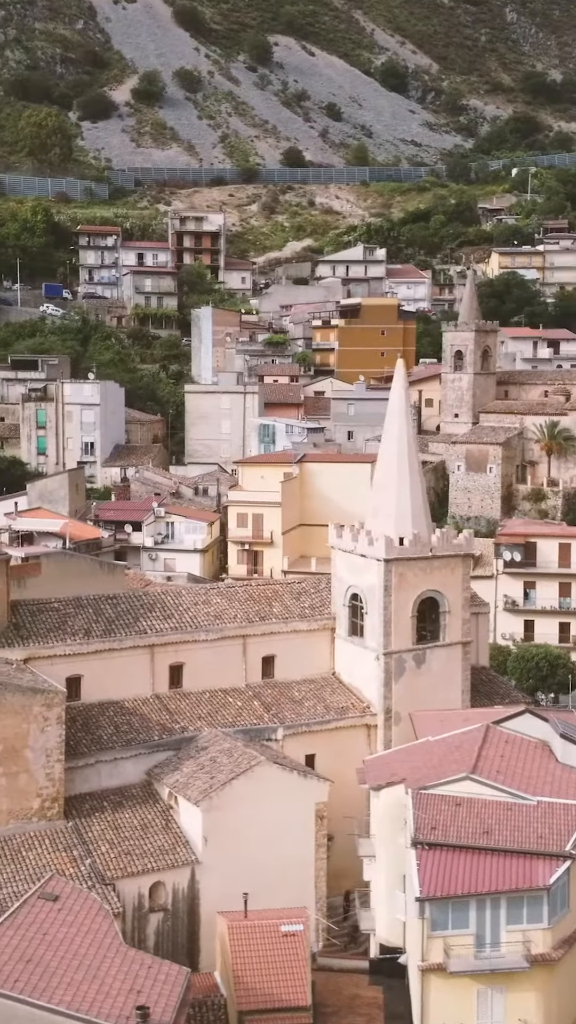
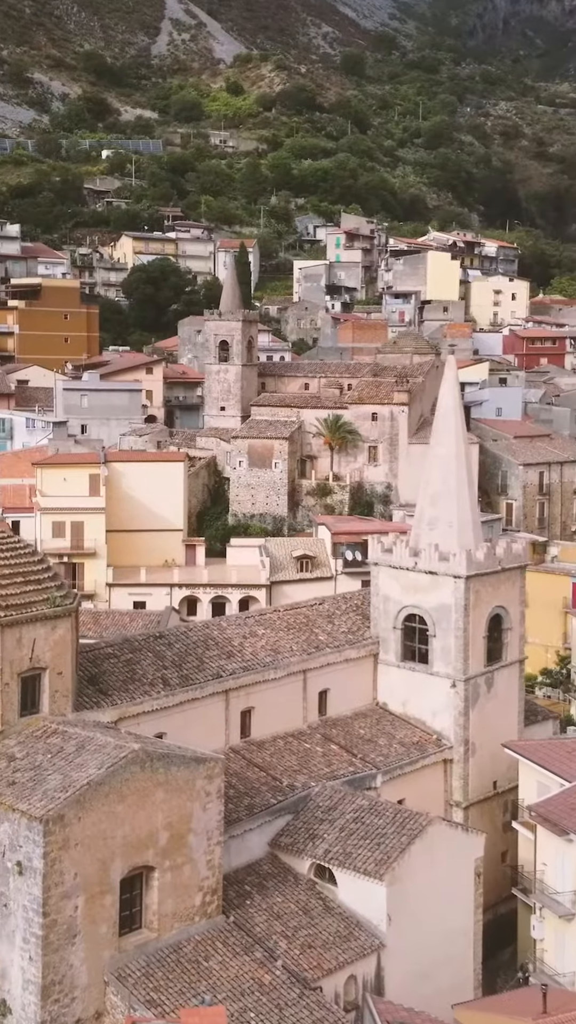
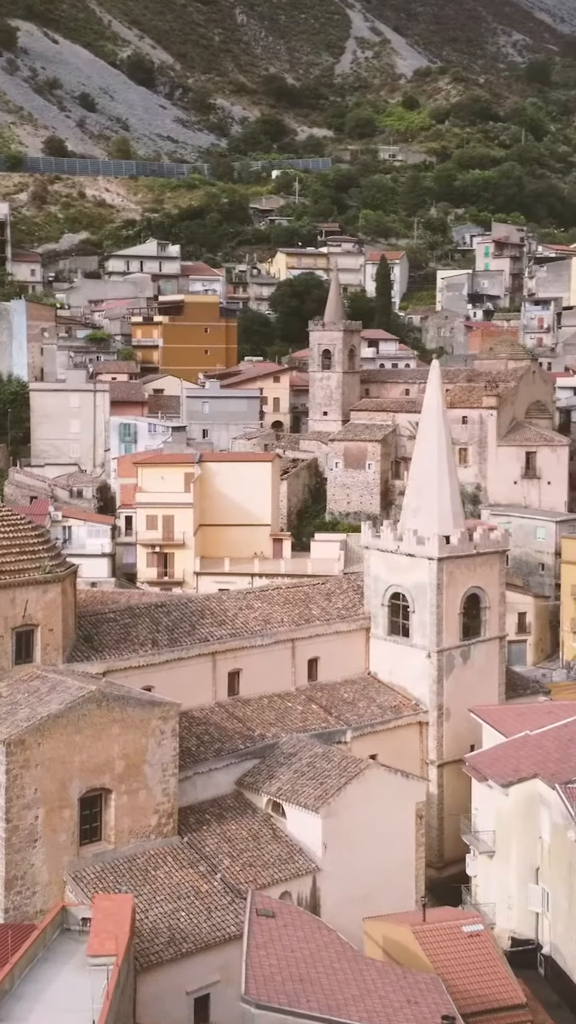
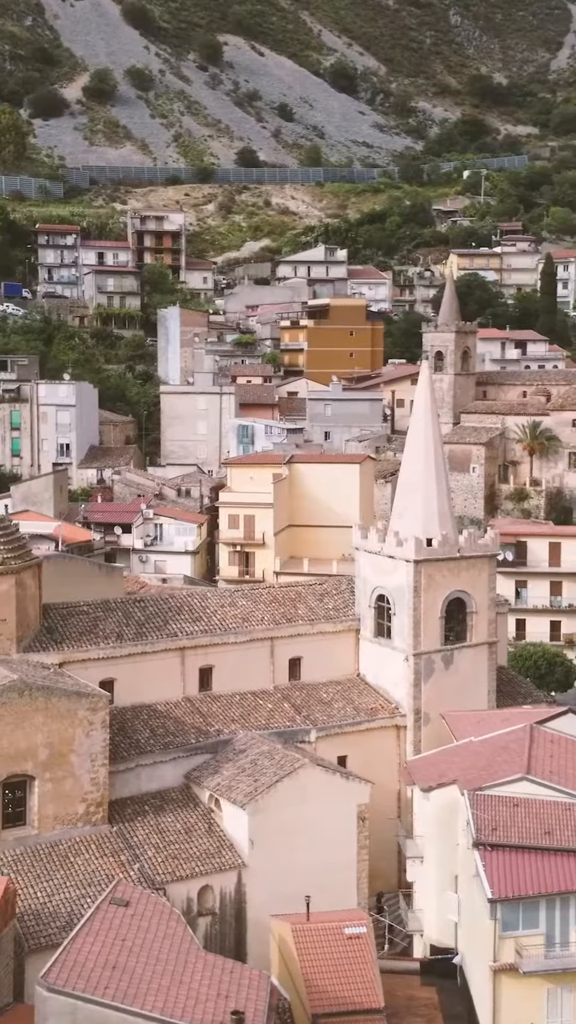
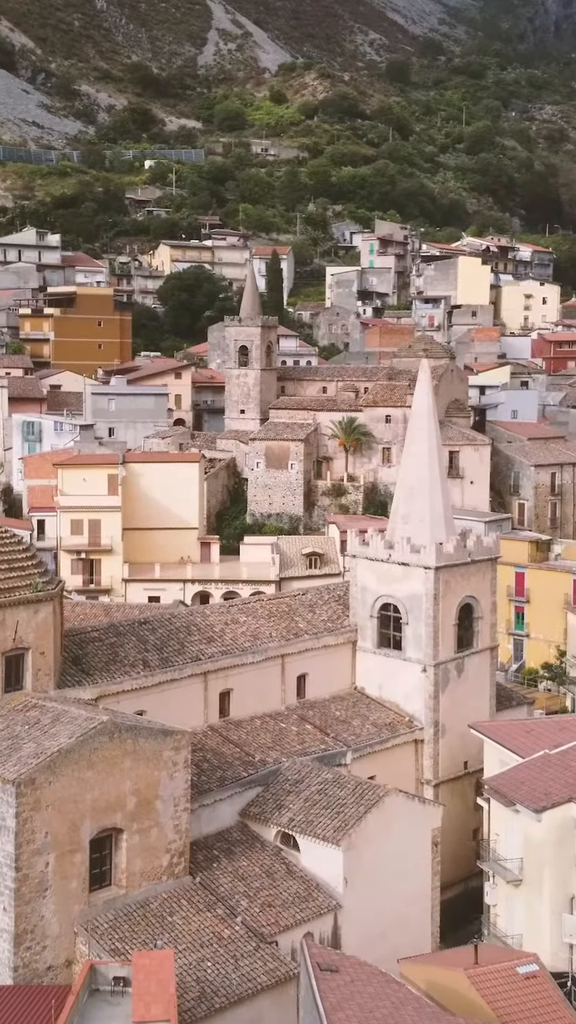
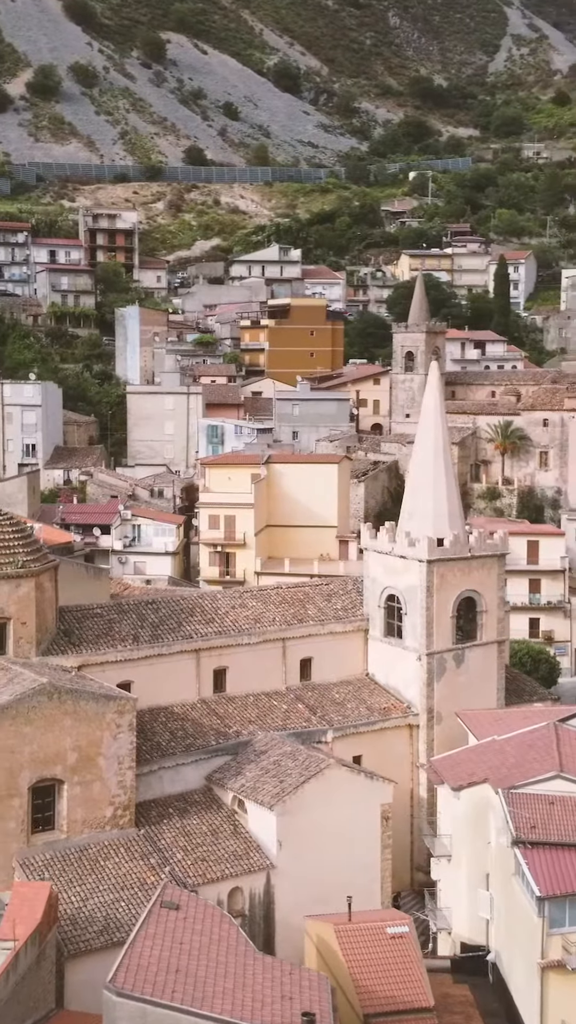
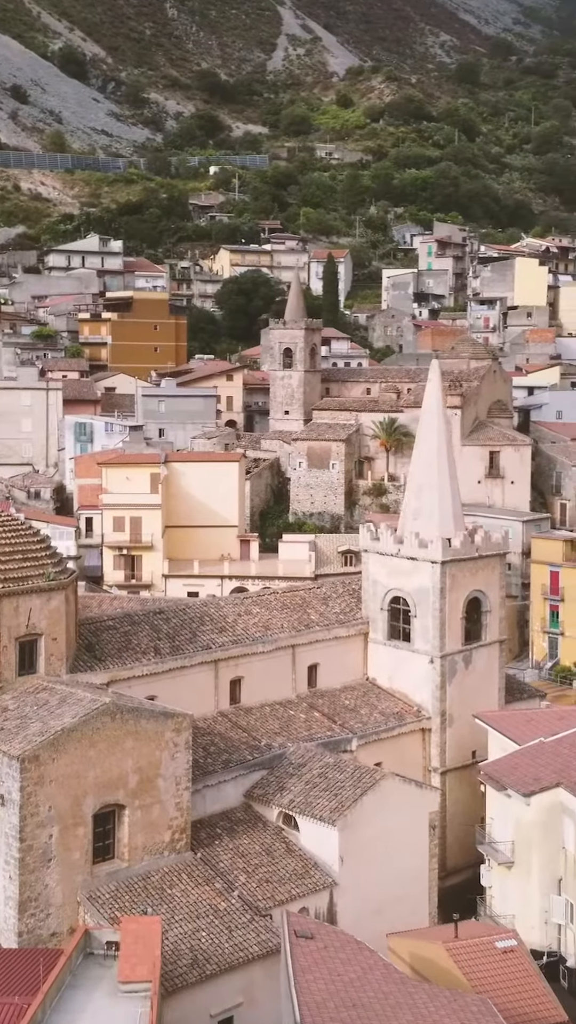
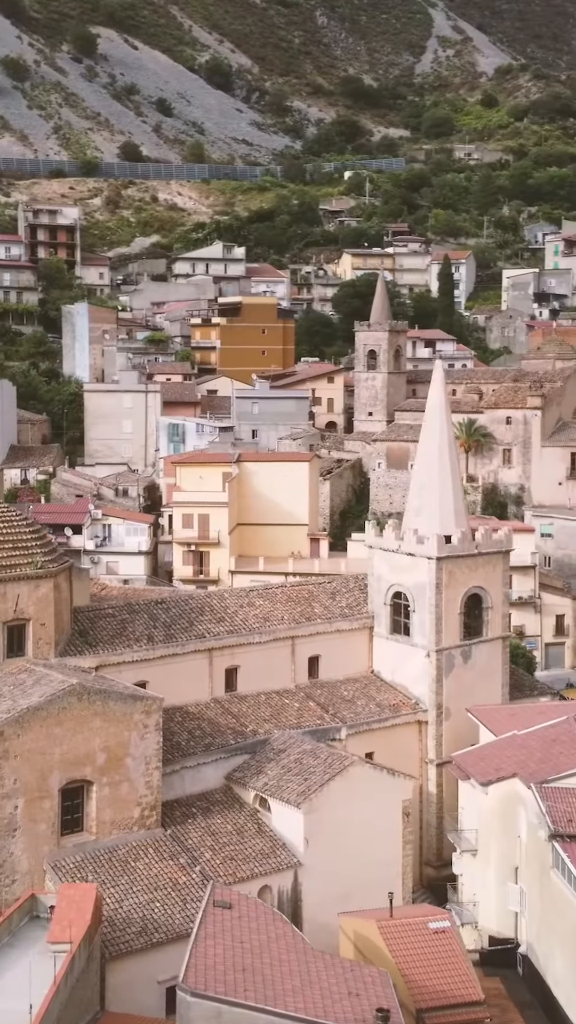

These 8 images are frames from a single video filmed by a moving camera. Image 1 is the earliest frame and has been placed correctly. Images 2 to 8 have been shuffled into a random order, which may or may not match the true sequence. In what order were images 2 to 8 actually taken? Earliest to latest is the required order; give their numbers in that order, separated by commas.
4, 6, 8, 3, 7, 5, 2
